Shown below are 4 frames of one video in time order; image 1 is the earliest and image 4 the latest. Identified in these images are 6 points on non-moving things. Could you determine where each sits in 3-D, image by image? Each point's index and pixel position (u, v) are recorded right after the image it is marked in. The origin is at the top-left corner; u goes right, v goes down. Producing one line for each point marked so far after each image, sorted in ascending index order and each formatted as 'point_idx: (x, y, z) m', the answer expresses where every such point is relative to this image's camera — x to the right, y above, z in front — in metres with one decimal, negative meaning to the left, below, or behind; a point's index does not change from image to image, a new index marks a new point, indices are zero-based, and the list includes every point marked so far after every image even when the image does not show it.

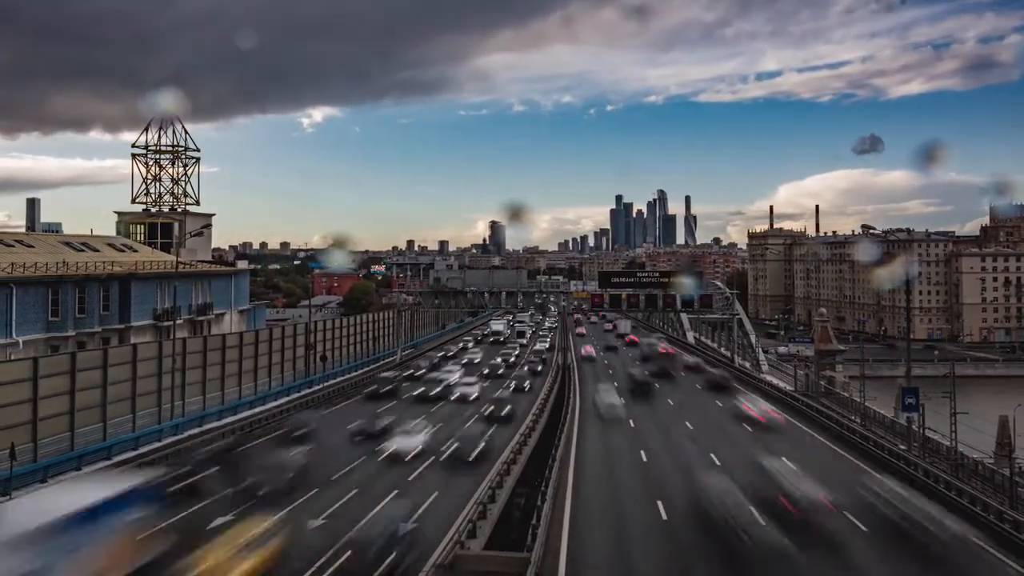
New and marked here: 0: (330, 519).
0: (-4.8, -6.2, +18.4) m
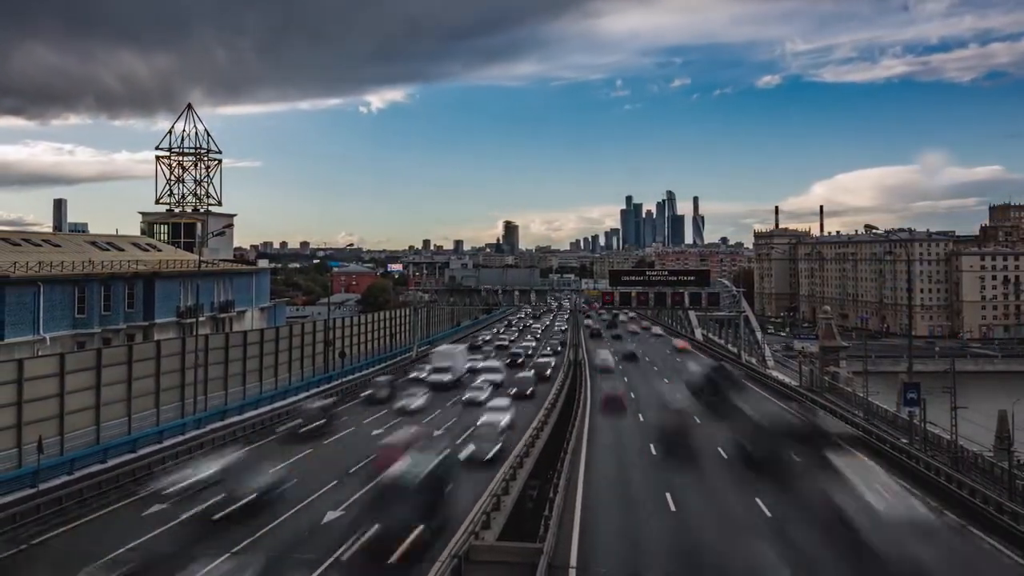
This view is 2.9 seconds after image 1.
0: (-4.5, -6.1, +19.5) m
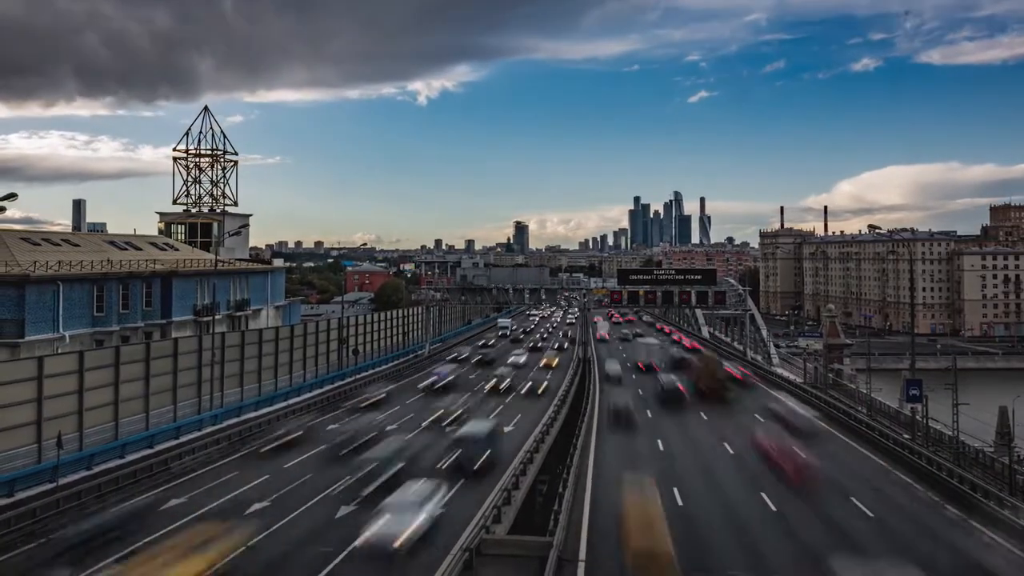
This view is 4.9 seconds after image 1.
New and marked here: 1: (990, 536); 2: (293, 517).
0: (-4.2, -6.1, +20.2) m
1: (+13.2, -6.8, +19.8) m
2: (-5.8, -6.0, +19.2) m
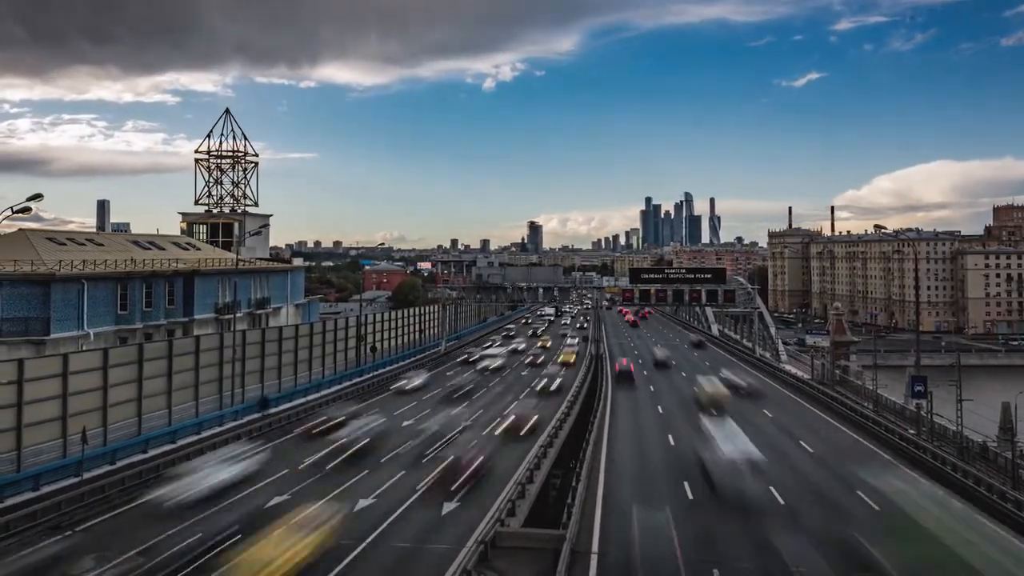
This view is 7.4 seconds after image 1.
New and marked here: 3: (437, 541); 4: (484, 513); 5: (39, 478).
0: (-3.8, -6.0, +21.2) m
1: (+13.6, -6.8, +20.5) m
2: (-5.4, -6.0, +20.2) m
3: (-1.7, -5.9, +17.7) m
4: (-0.8, -6.0, +19.8) m
5: (-12.9, -5.2, +19.9) m
